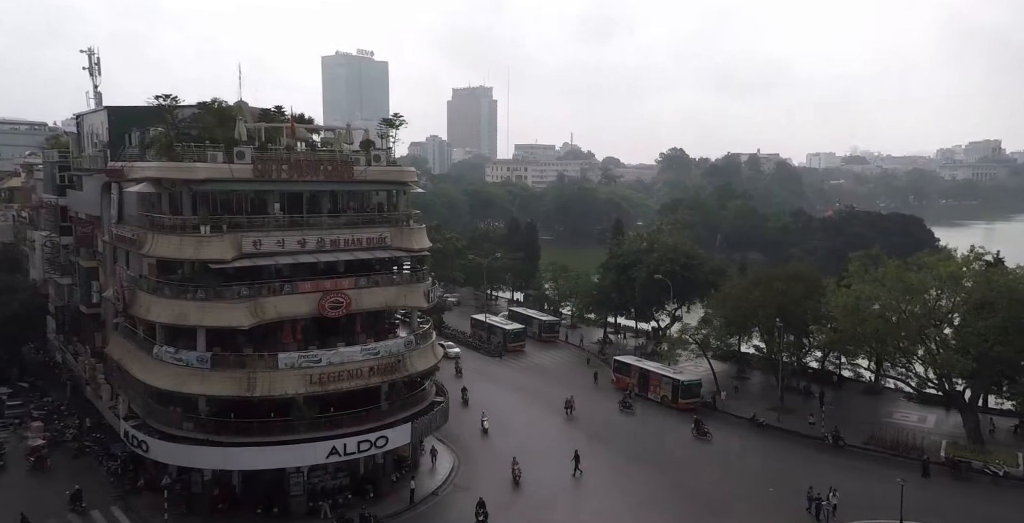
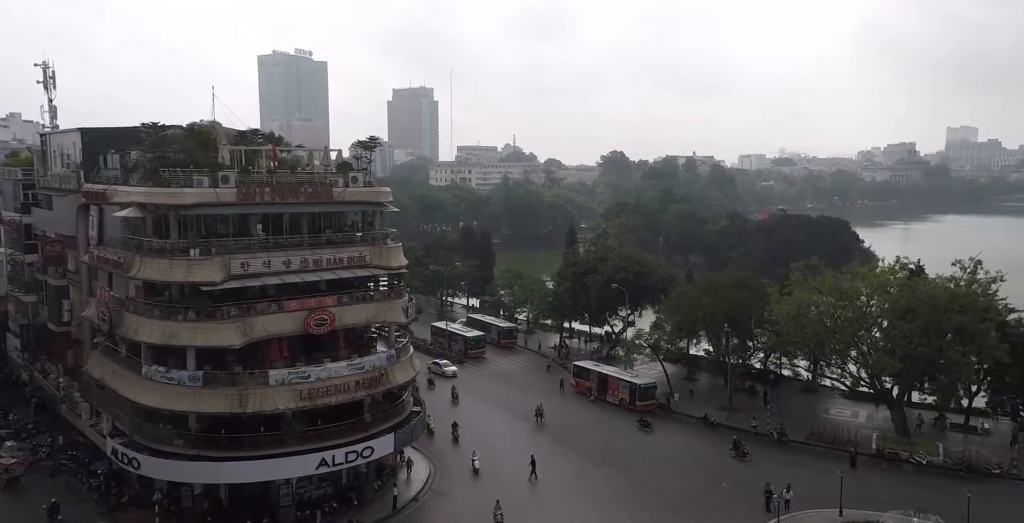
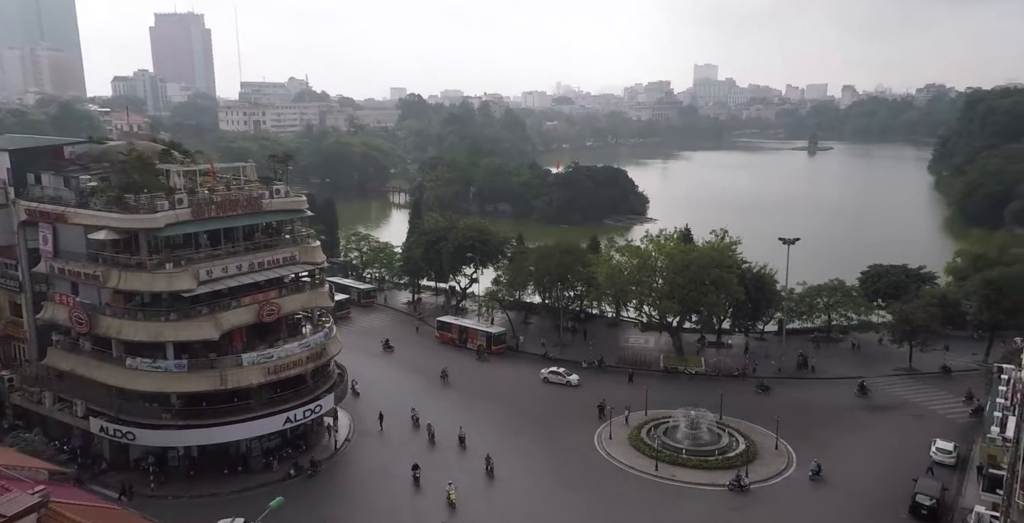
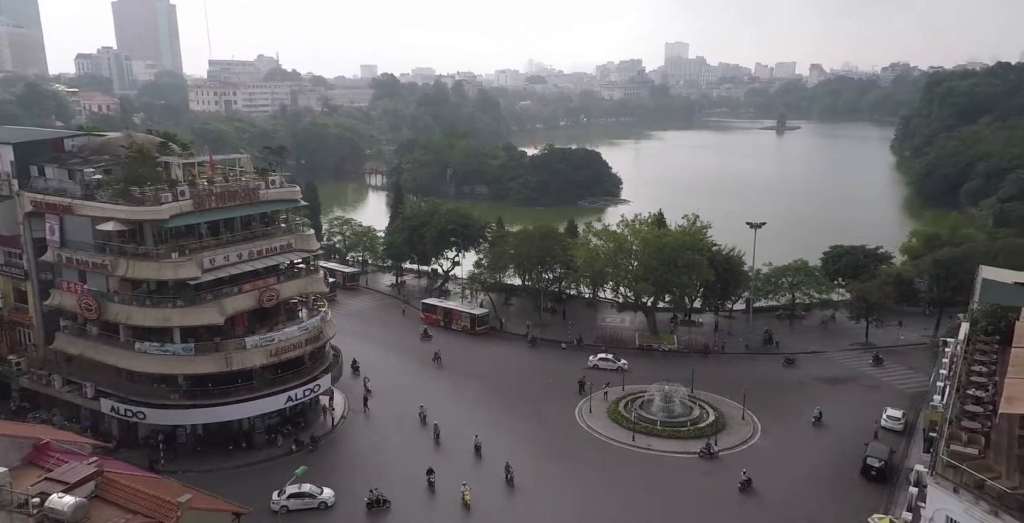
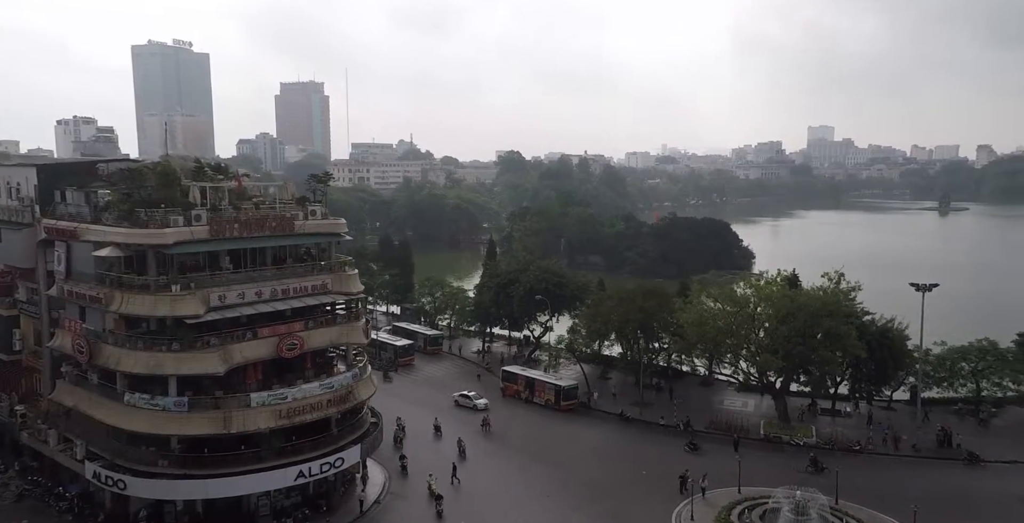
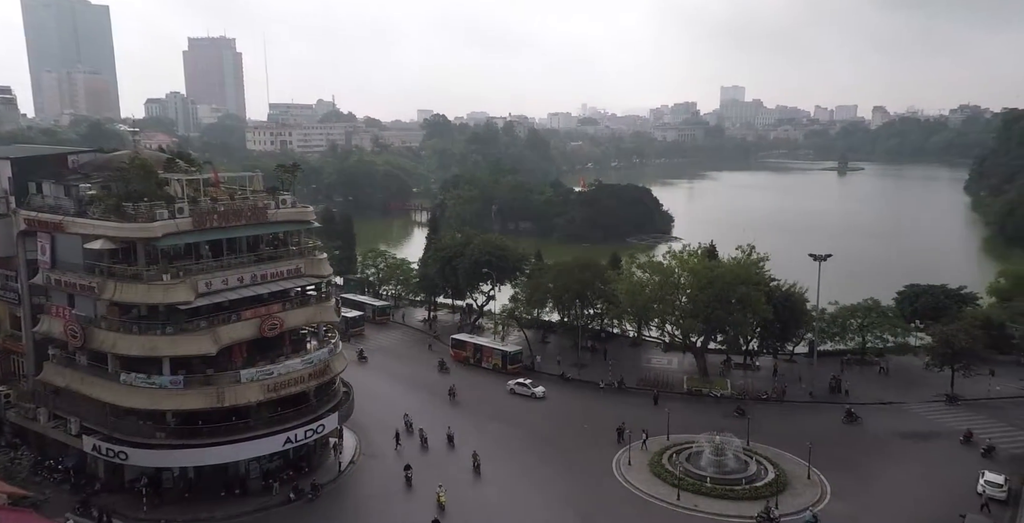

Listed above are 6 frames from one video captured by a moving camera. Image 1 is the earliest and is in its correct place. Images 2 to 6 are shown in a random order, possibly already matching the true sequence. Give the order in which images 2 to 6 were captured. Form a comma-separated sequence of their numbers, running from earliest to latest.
2, 5, 6, 3, 4
